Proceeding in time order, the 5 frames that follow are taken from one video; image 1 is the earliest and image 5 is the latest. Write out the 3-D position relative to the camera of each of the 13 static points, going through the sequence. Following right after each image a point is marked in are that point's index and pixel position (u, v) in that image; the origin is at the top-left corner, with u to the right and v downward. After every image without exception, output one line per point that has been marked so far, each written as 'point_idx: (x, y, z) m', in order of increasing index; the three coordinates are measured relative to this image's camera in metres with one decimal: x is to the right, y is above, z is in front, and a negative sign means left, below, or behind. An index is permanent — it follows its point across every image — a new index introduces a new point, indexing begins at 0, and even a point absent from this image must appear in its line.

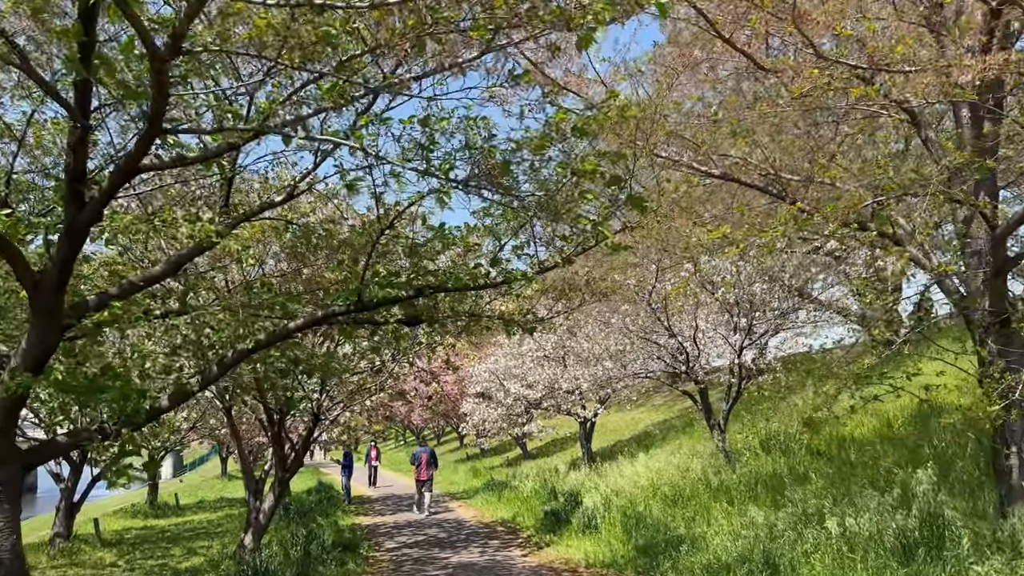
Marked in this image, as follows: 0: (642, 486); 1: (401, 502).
0: (+1.8, -2.7, +11.1) m
1: (-2.6, -5.0, +18.9) m
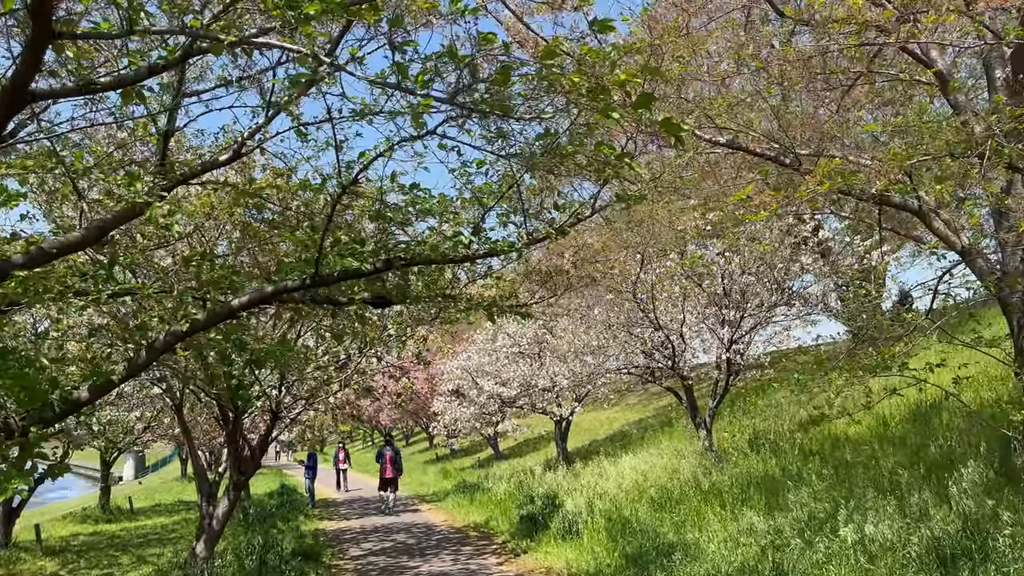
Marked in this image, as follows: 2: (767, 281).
0: (+1.4, -2.5, +10.4) m
1: (-3.2, -4.8, +18.1) m
2: (+3.5, +0.1, +11.3) m
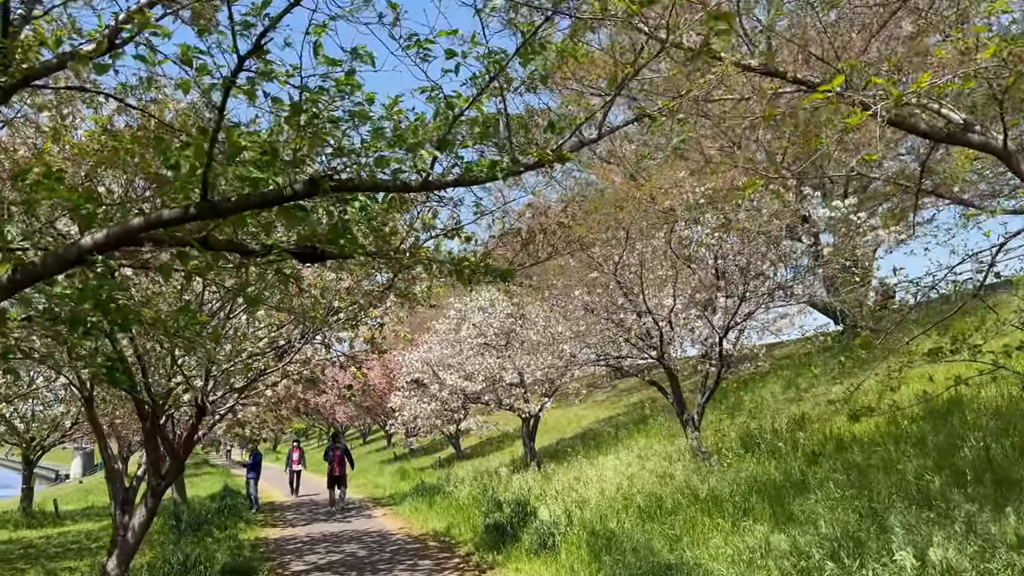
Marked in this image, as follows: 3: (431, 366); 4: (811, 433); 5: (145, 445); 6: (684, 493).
0: (+1.1, -2.3, +9.1) m
1: (-3.9, -4.5, +16.6) m
2: (+3.1, +0.3, +10.1) m
3: (-1.8, -1.7, +18.3) m
4: (+3.7, -1.8, +10.0) m
5: (-3.9, -1.7, +8.8) m
6: (+1.8, -2.1, +8.4) m
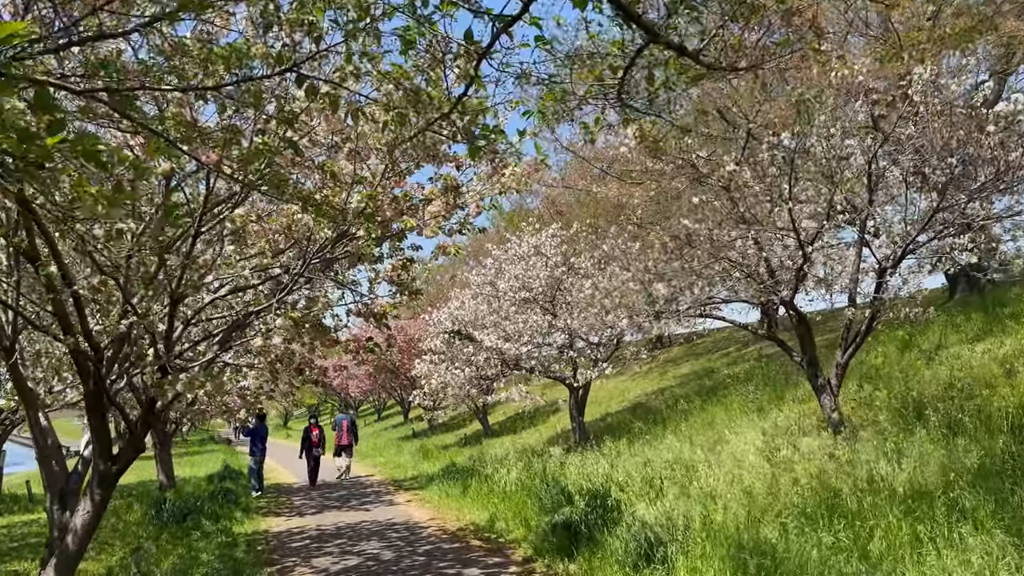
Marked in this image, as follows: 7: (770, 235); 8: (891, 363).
0: (+1.7, -1.6, +6.6) m
1: (-3.2, -3.6, +14.1) m
2: (+3.8, +1.1, +7.5) m
3: (-1.0, -0.8, +15.8) m
4: (+4.4, -1.0, +7.4) m
5: (-3.3, -1.0, +6.3) m
6: (+2.4, -1.4, +5.8) m
7: (+2.3, +0.5, +7.4) m
8: (+4.9, -1.0, +10.6) m
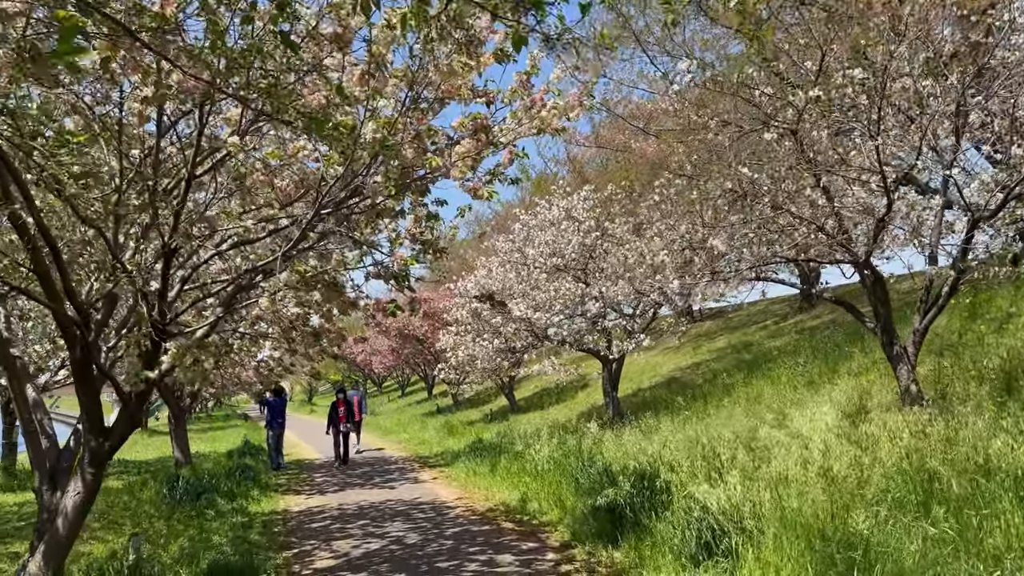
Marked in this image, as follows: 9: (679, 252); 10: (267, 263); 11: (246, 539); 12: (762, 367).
0: (+2.0, -1.3, +5.8) m
1: (-2.7, -3.0, +13.5) m
2: (+4.1, +1.4, +6.5) m
3: (-0.5, -0.2, +15.1) m
4: (+4.7, -0.7, +6.6) m
5: (-3.0, -0.7, +5.6) m
6: (+2.7, -1.1, +5.0) m
7: (+2.6, +0.8, +6.6) m
8: (+5.3, -0.5, +9.7) m
9: (+1.9, +0.4, +9.3) m
10: (-1.7, +0.2, +5.8) m
11: (-2.6, -2.5, +8.2) m
12: (+3.8, -1.2, +12.6) m
